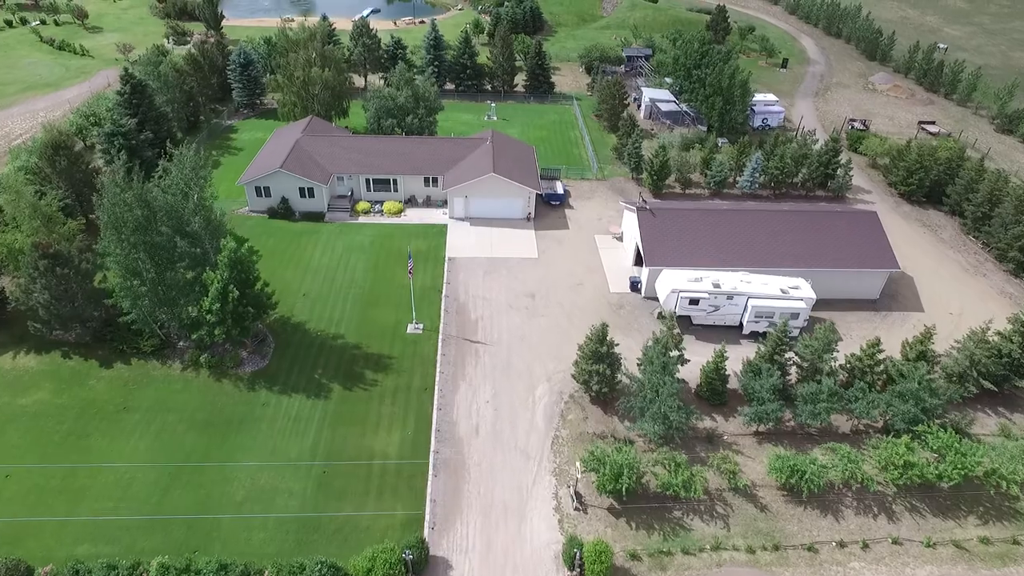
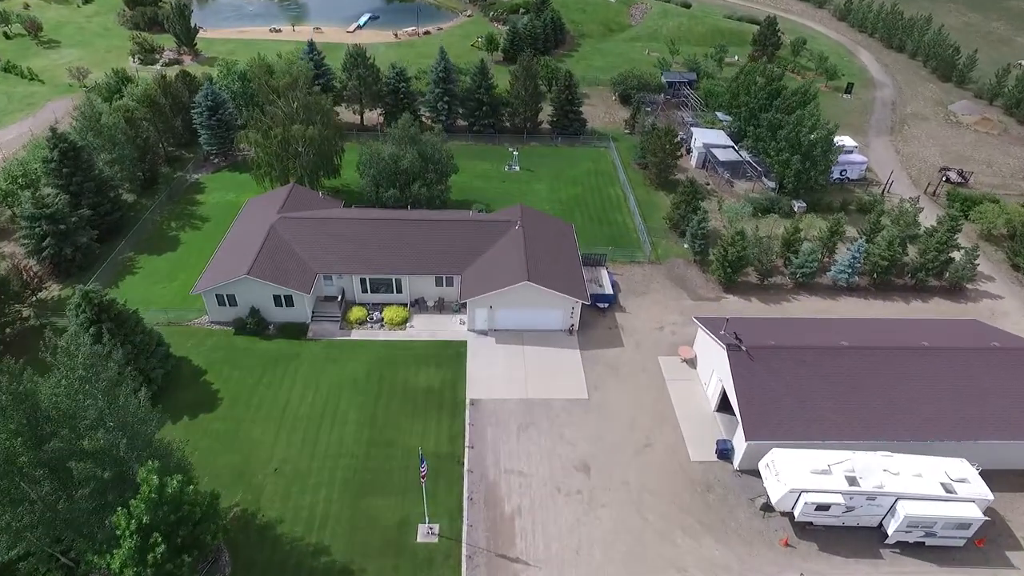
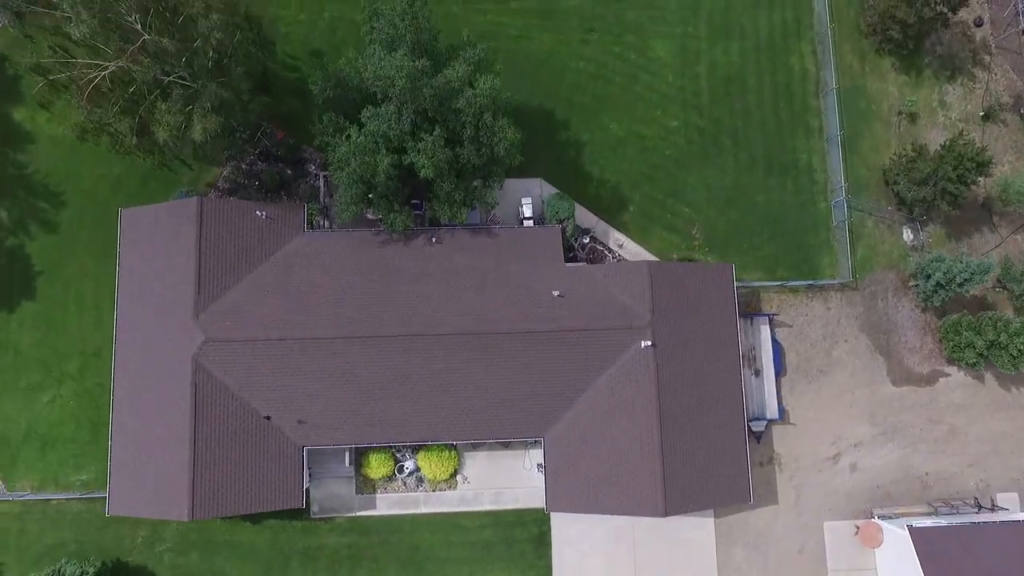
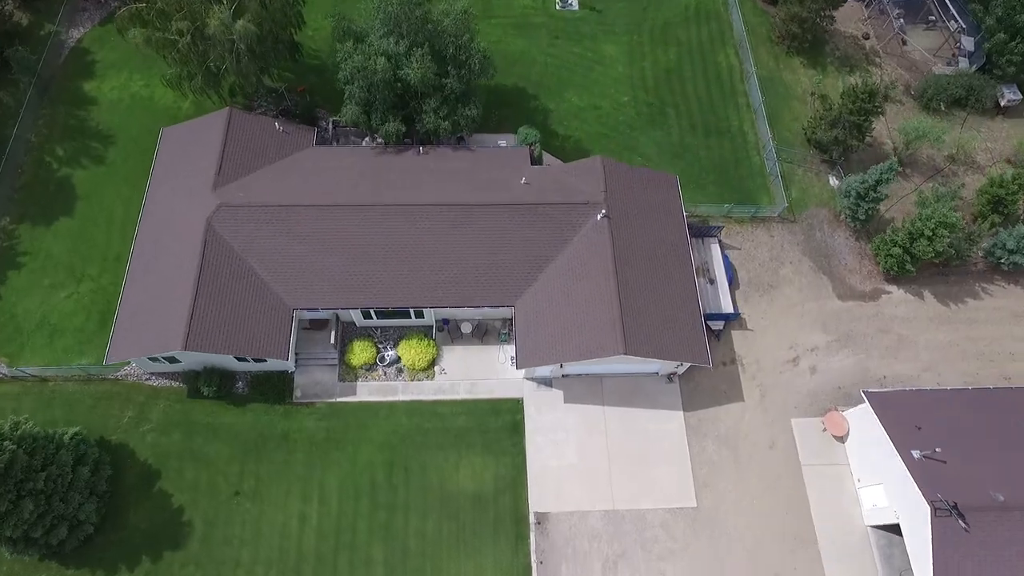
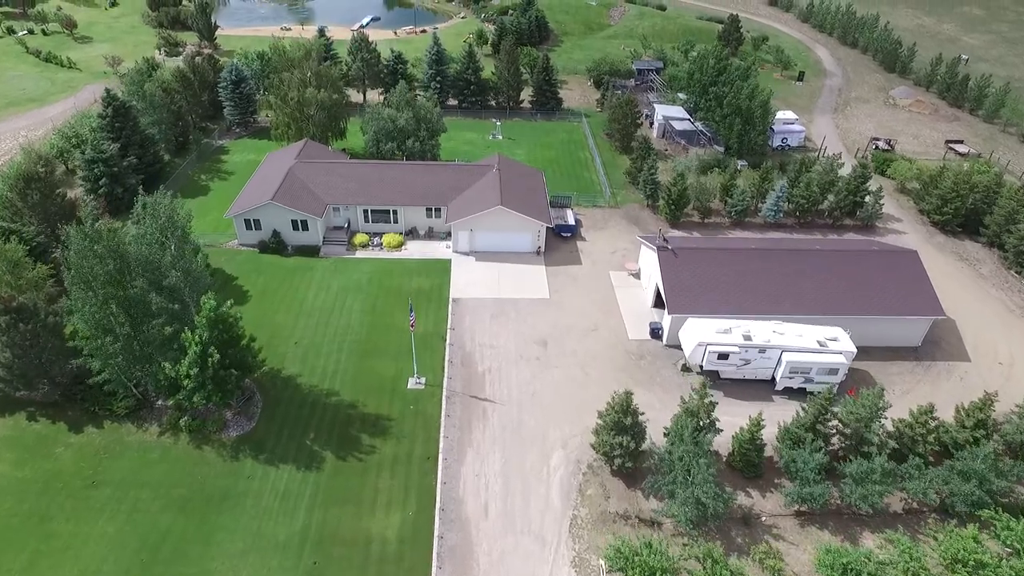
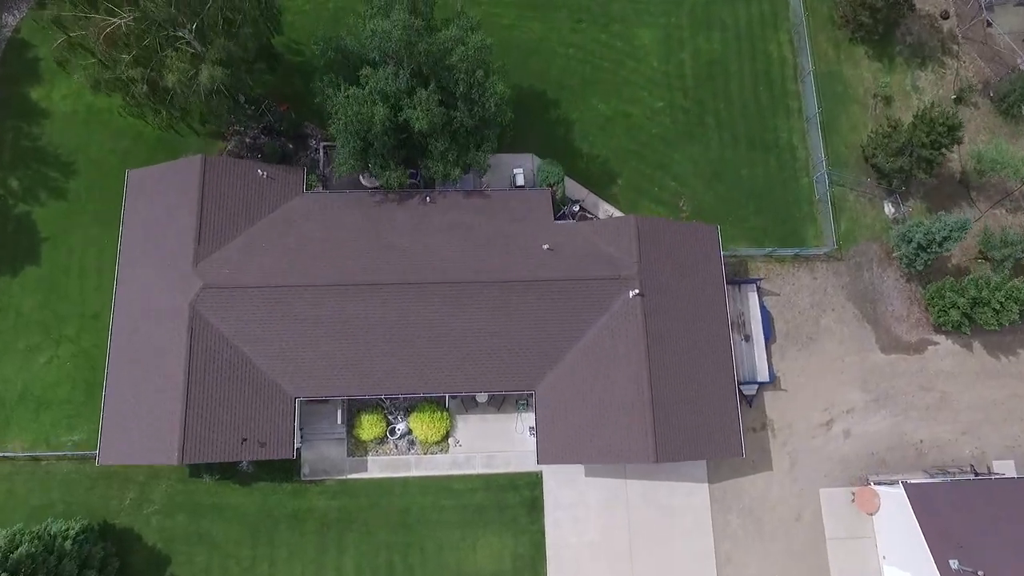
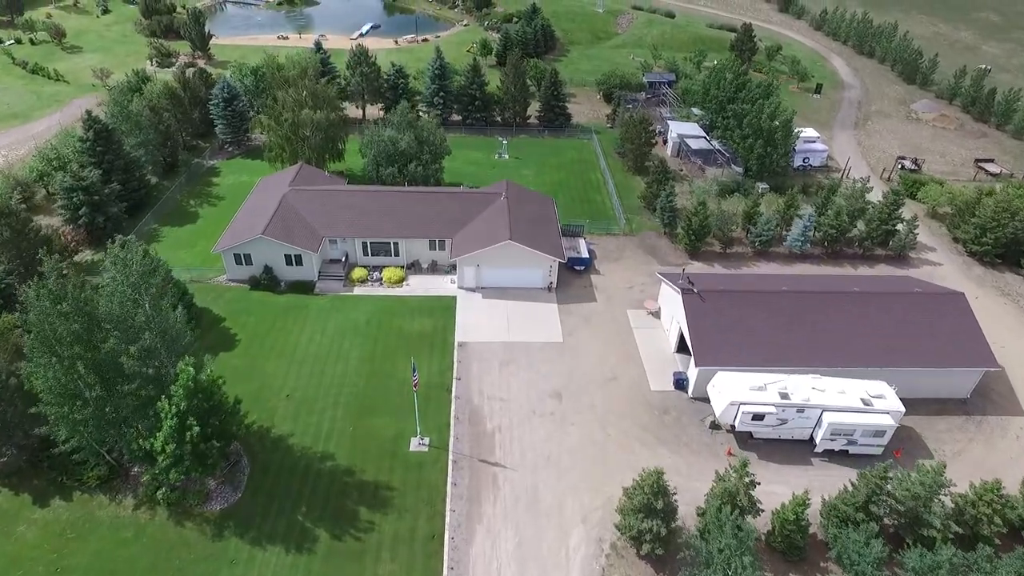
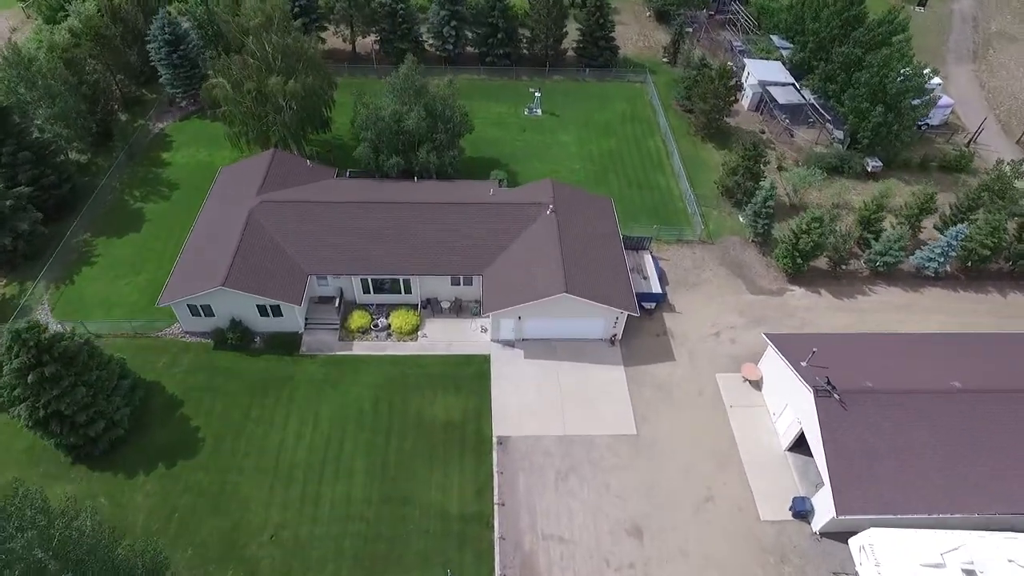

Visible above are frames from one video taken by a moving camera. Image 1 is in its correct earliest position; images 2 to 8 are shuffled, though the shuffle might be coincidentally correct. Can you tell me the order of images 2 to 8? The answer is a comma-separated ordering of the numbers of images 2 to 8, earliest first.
5, 7, 2, 8, 4, 6, 3
